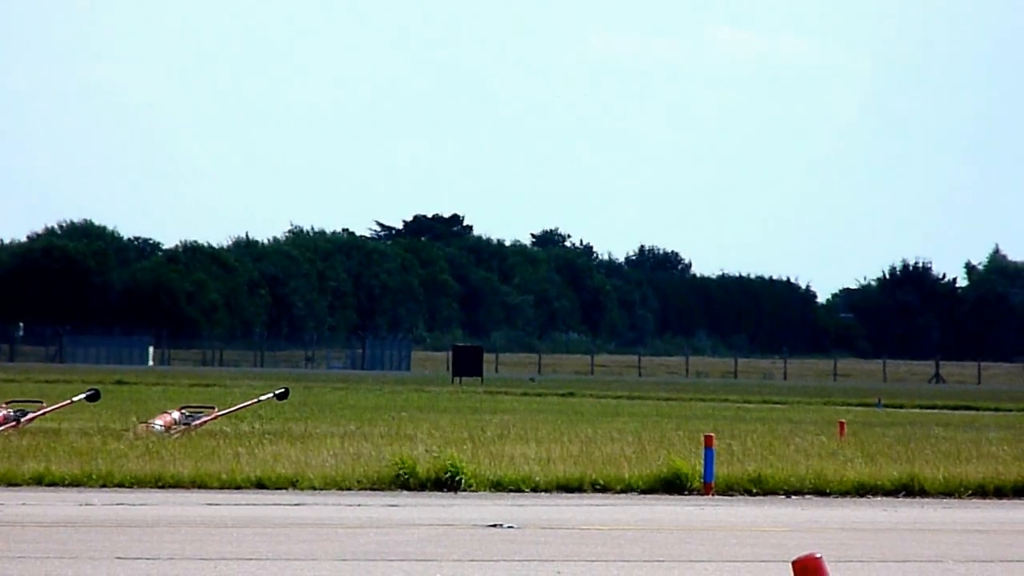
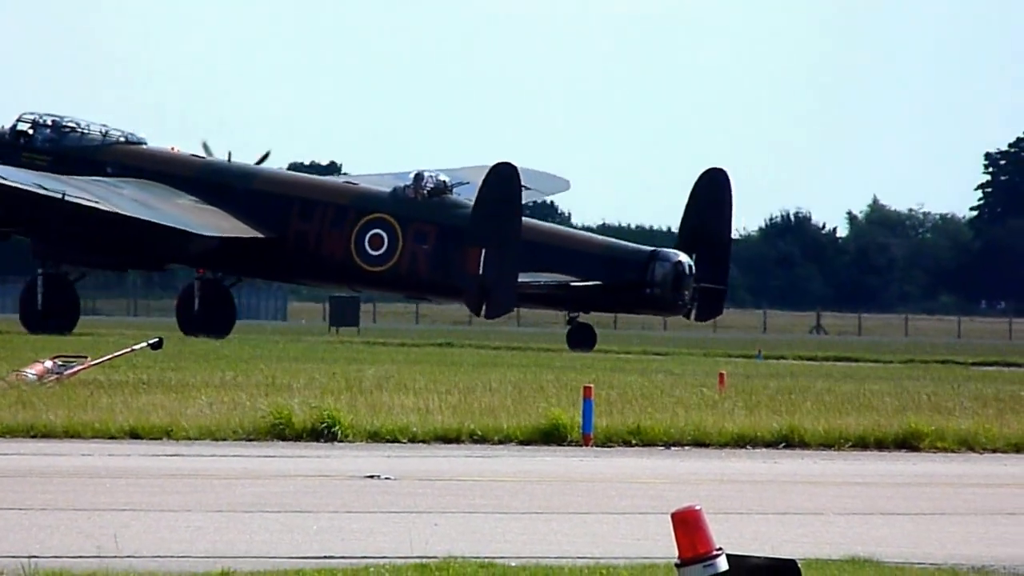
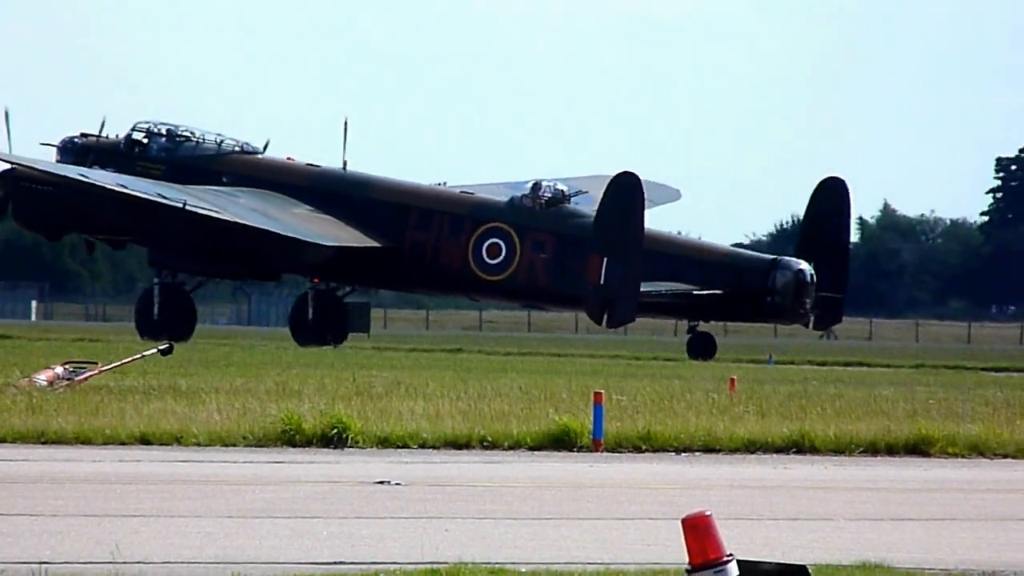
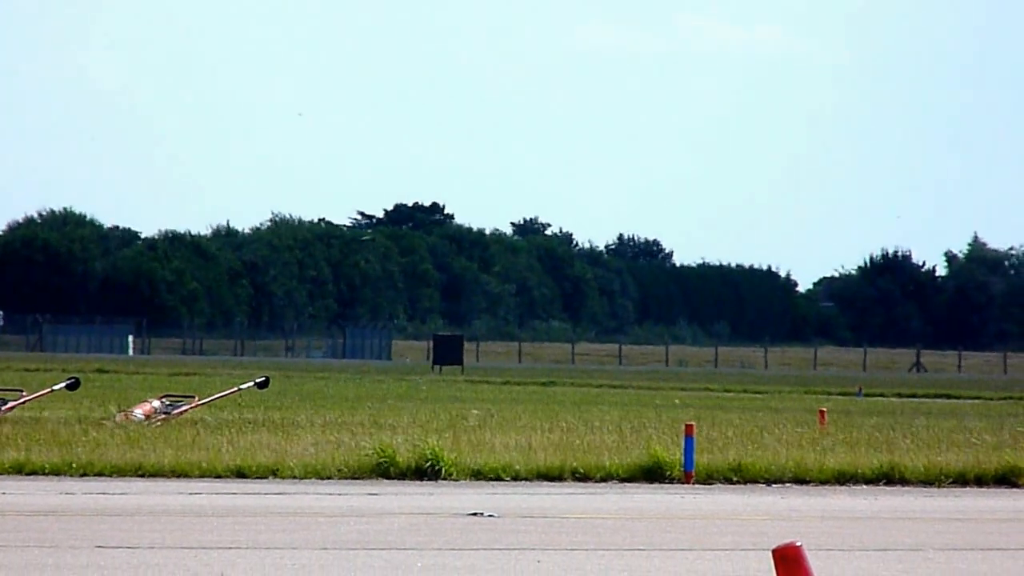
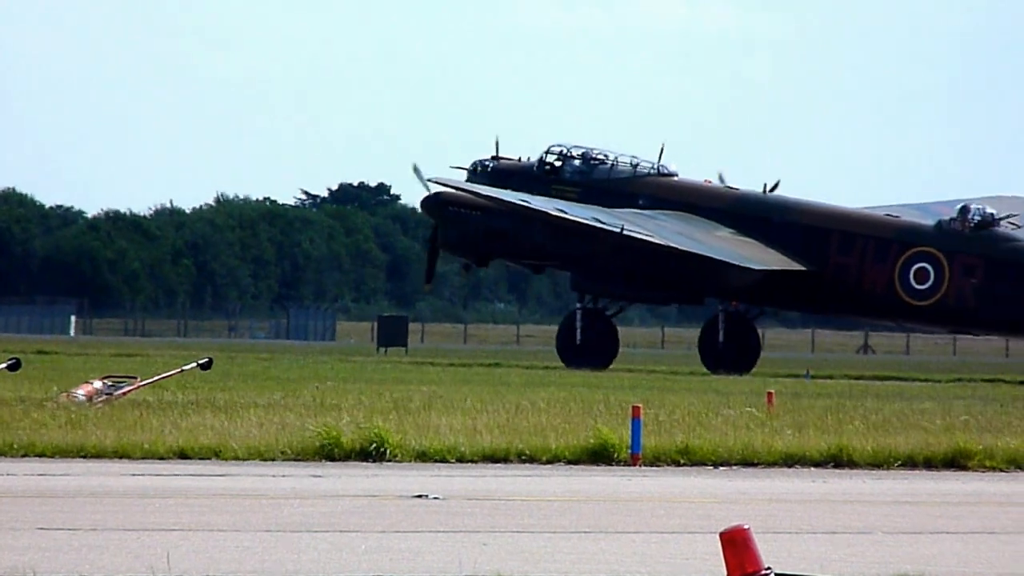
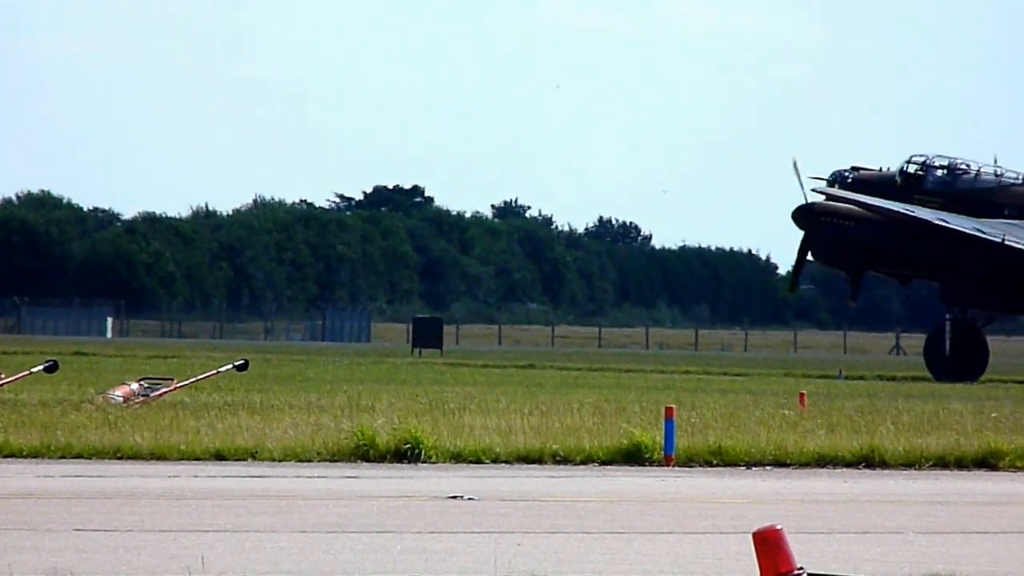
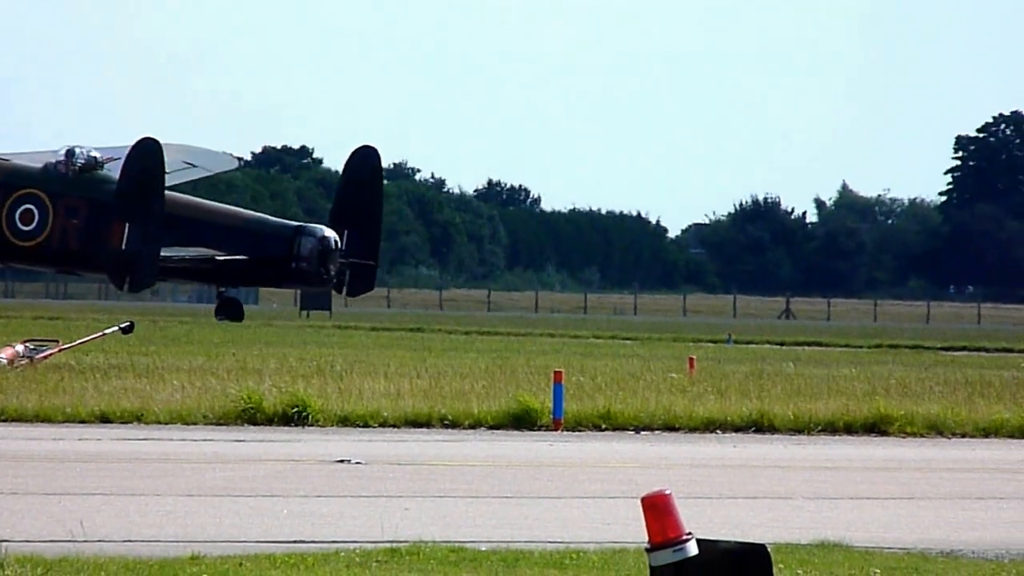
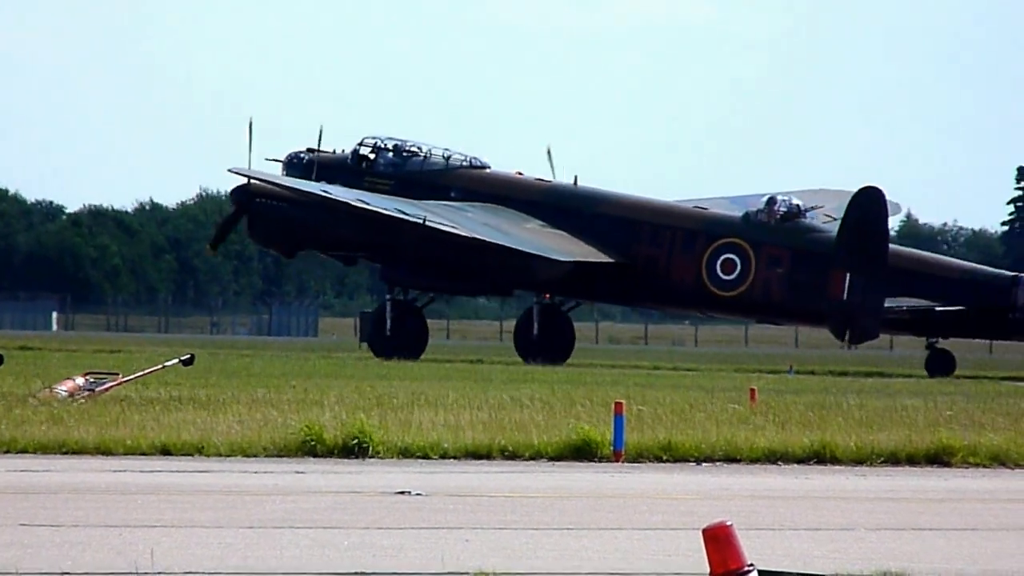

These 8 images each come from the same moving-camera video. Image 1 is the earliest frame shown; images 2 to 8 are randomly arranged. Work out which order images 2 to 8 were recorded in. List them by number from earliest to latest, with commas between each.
4, 6, 5, 8, 3, 2, 7
